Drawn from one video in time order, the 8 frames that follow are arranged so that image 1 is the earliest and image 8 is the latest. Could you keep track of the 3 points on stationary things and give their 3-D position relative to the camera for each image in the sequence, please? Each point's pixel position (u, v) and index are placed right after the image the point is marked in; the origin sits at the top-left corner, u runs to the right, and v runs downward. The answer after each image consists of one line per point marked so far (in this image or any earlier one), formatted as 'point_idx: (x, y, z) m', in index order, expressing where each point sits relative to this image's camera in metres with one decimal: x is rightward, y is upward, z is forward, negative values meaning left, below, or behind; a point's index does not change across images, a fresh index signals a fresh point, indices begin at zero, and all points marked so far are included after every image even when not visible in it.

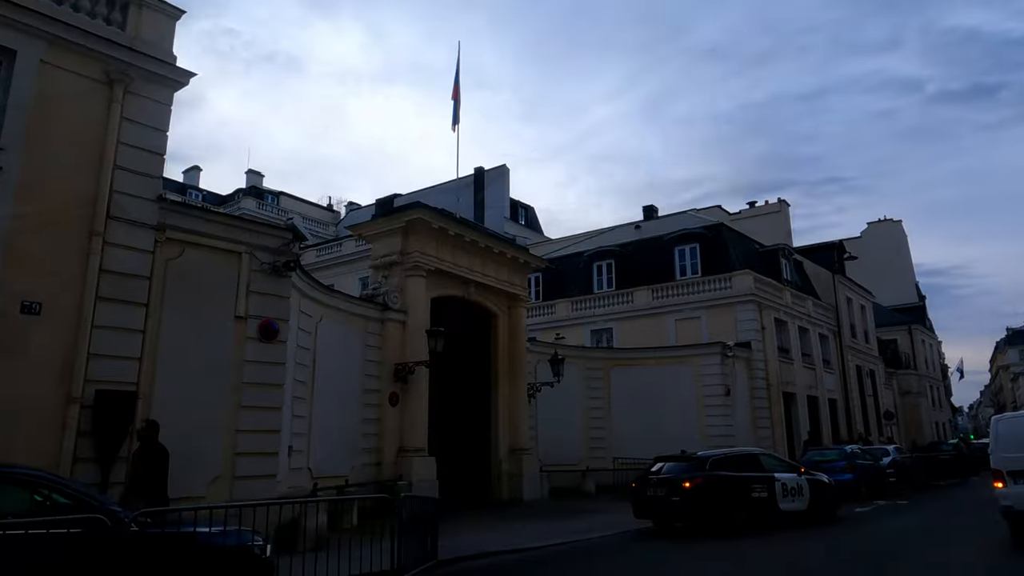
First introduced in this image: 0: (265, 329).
0: (-3.7, -0.6, +10.0) m
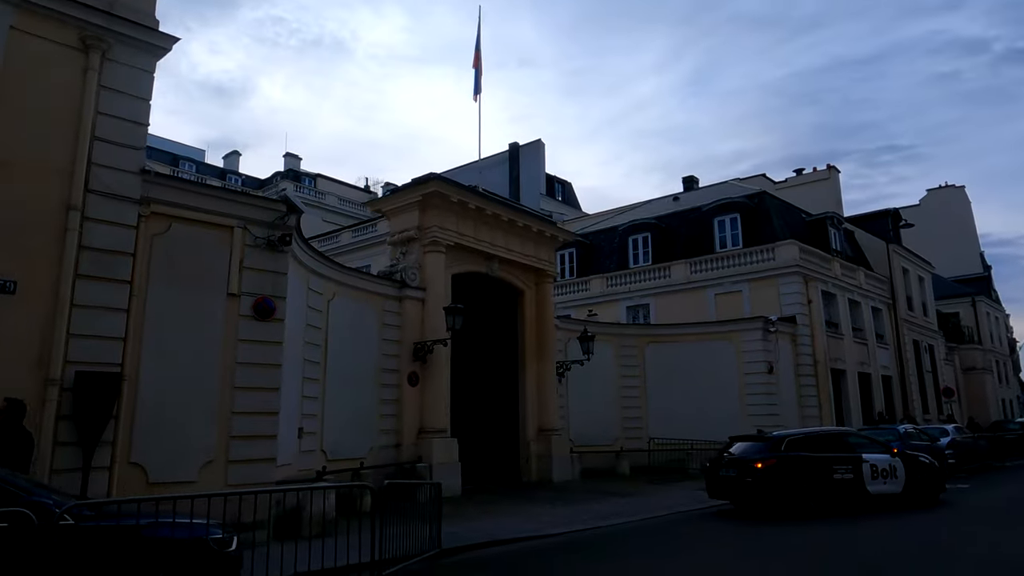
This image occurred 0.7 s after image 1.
0: (-3.6, -0.3, +9.5) m
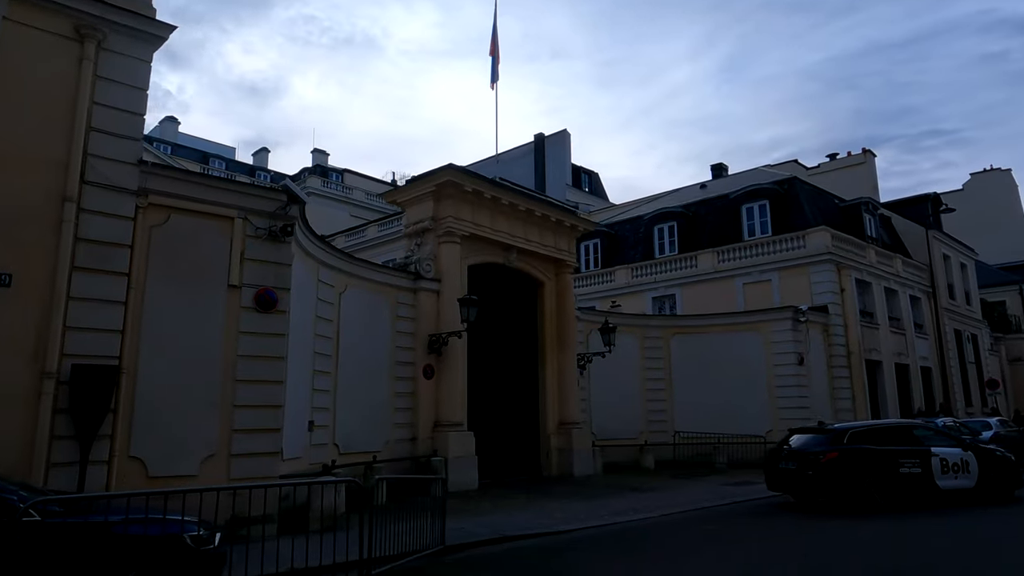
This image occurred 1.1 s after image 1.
0: (-3.5, -0.2, +9.4) m
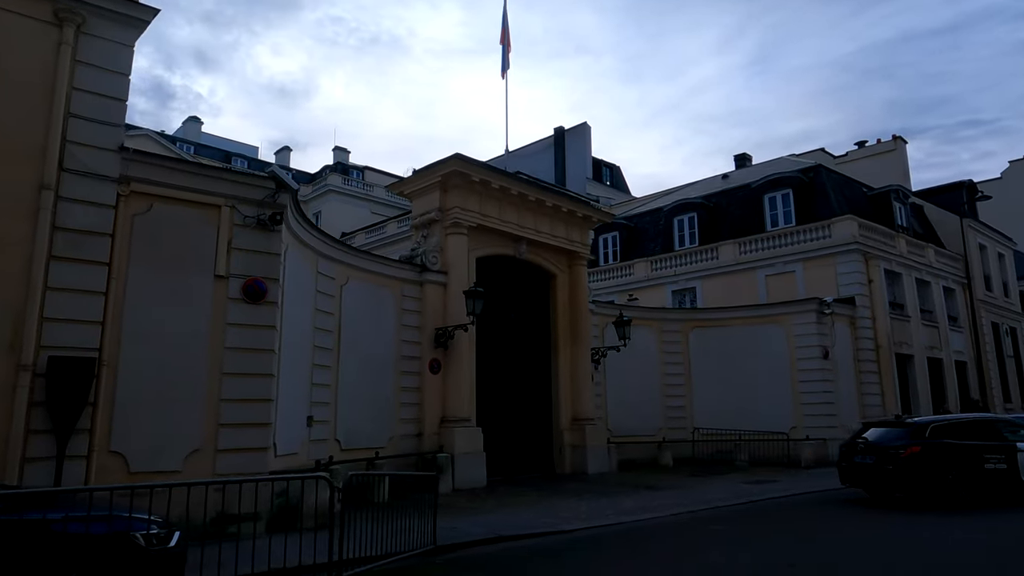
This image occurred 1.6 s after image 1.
0: (-3.6, 0.0, +9.1) m
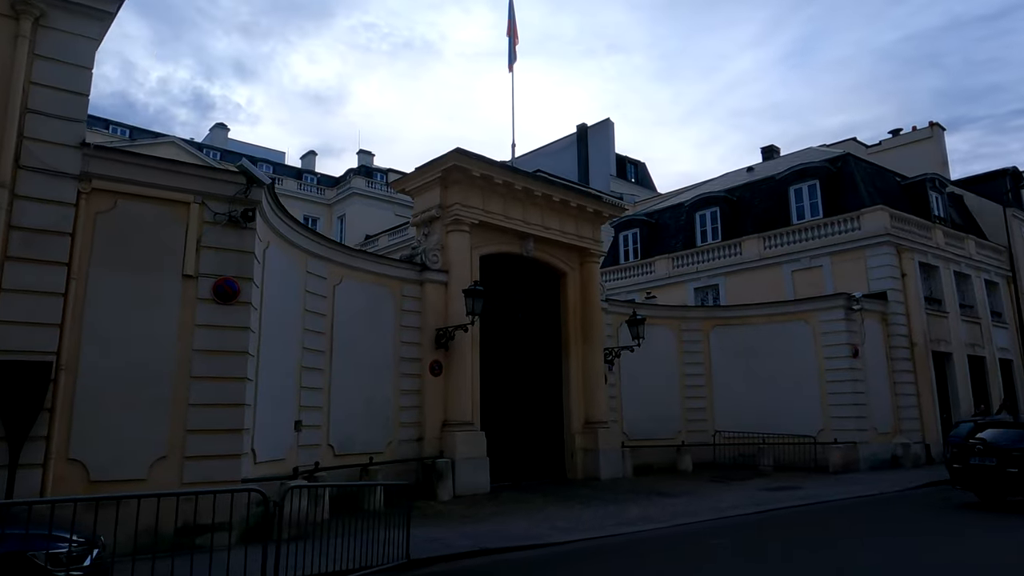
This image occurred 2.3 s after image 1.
0: (-3.8, 0.0, +8.7) m
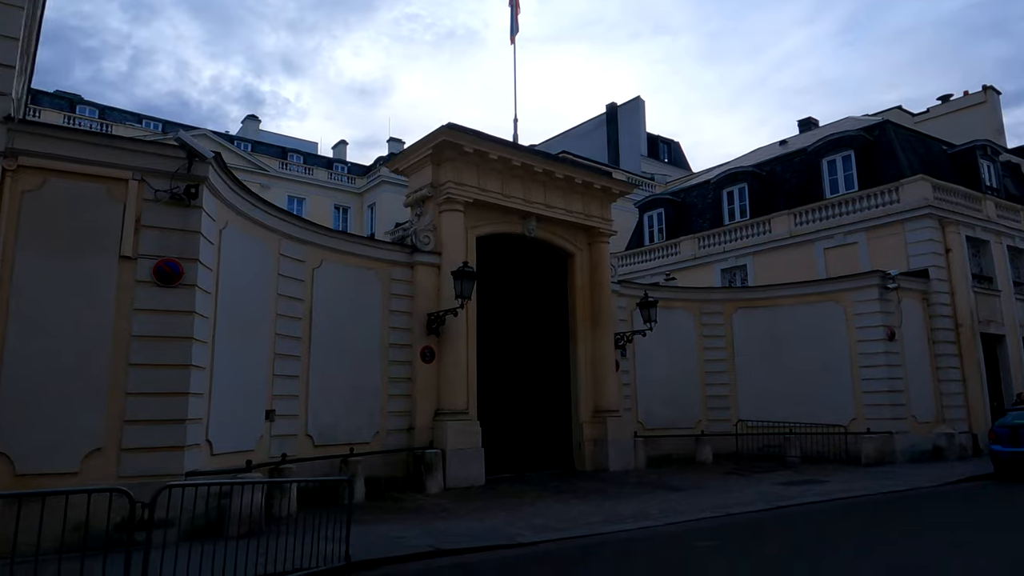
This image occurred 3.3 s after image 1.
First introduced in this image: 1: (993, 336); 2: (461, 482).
0: (-4.3, +0.2, +8.2) m
1: (+14.1, -1.4, +19.5) m
2: (-1.0, -3.7, +12.9) m
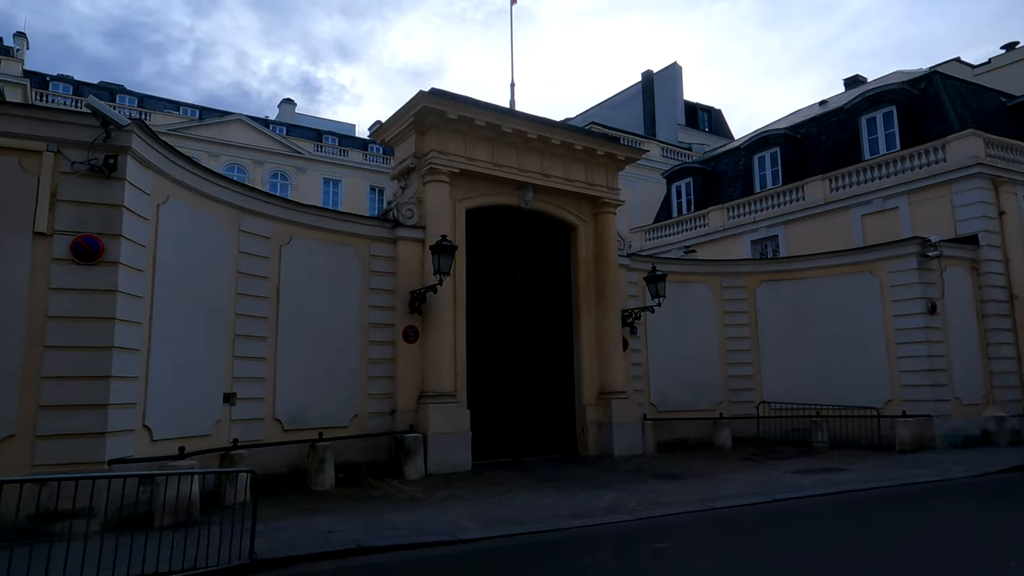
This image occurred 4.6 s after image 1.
0: (-5.0, +0.5, +7.7) m
1: (+14.3, -0.5, +17.5) m
2: (-1.2, -3.3, +12.2) m
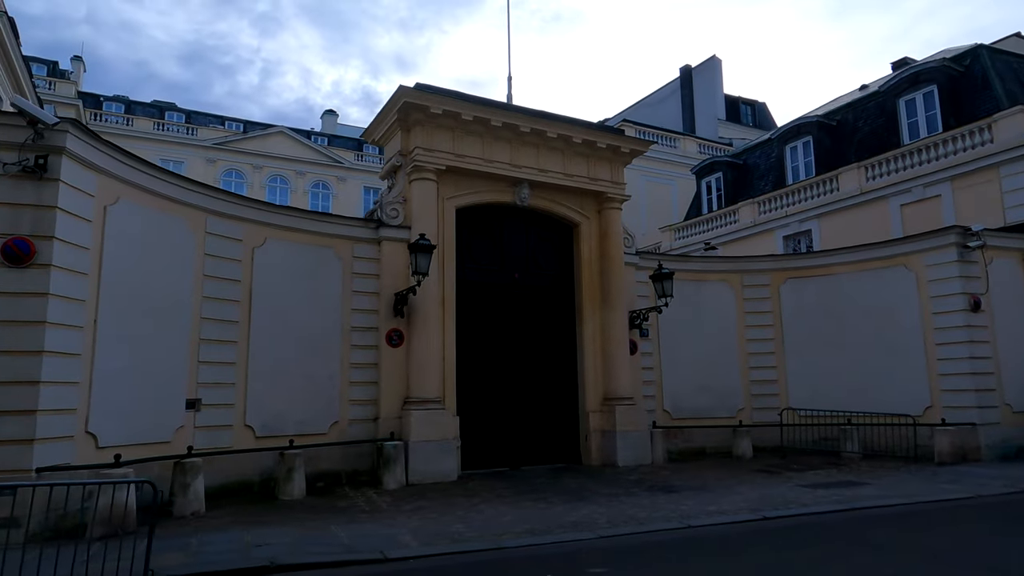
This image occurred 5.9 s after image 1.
0: (-5.7, +0.4, +7.6) m
1: (+14.4, -0.3, +15.5) m
2: (-1.5, -3.3, +11.7) m
